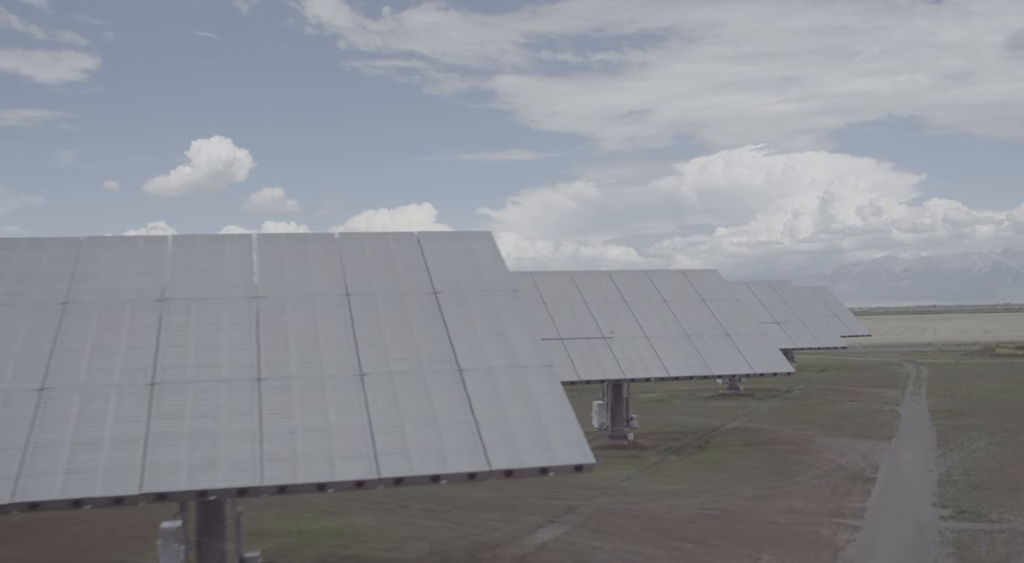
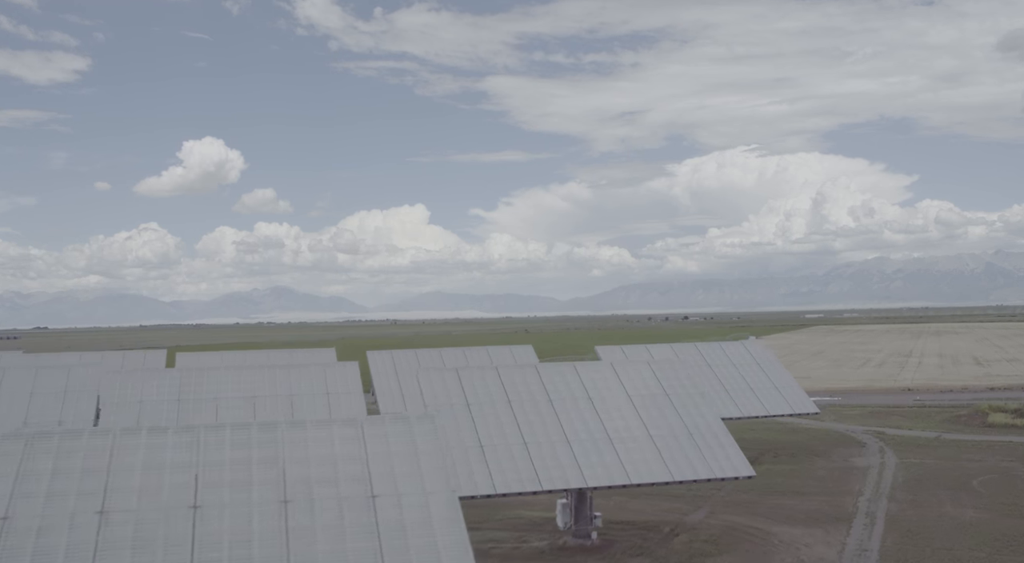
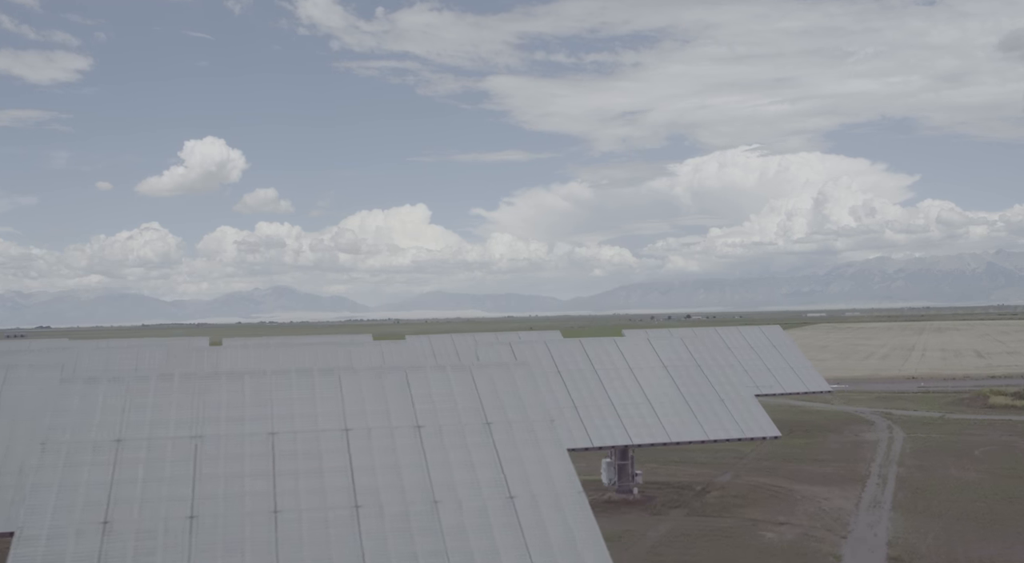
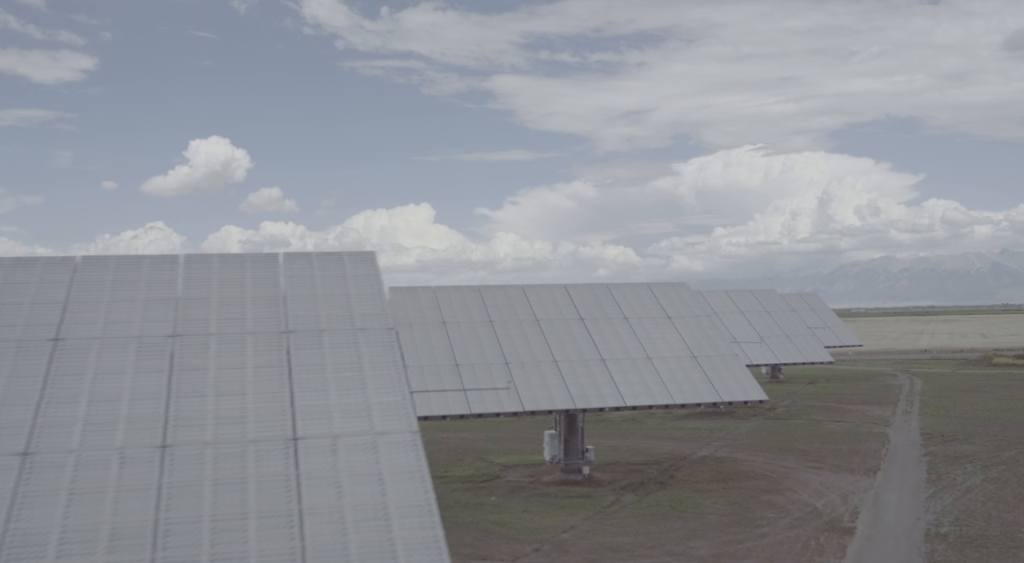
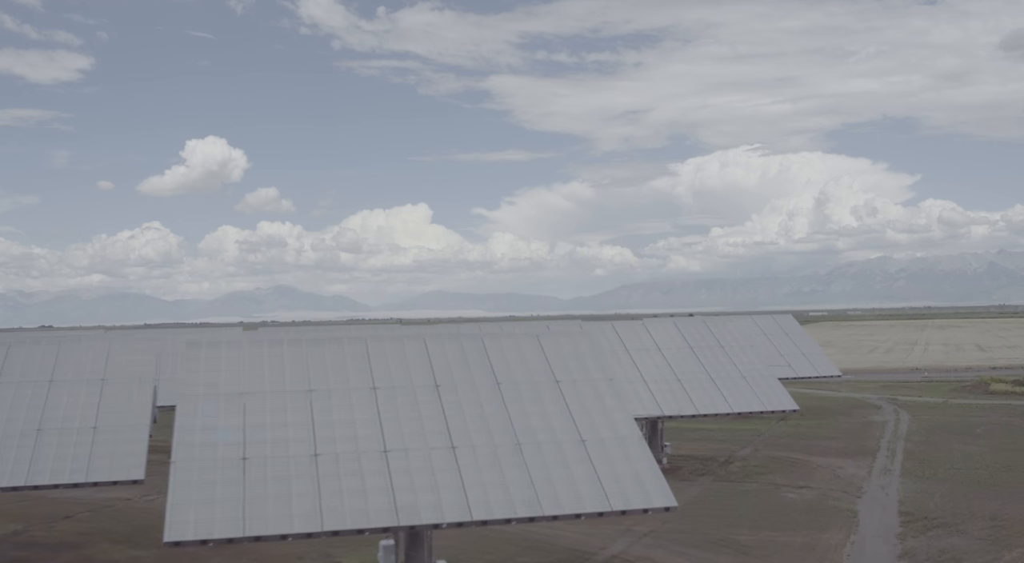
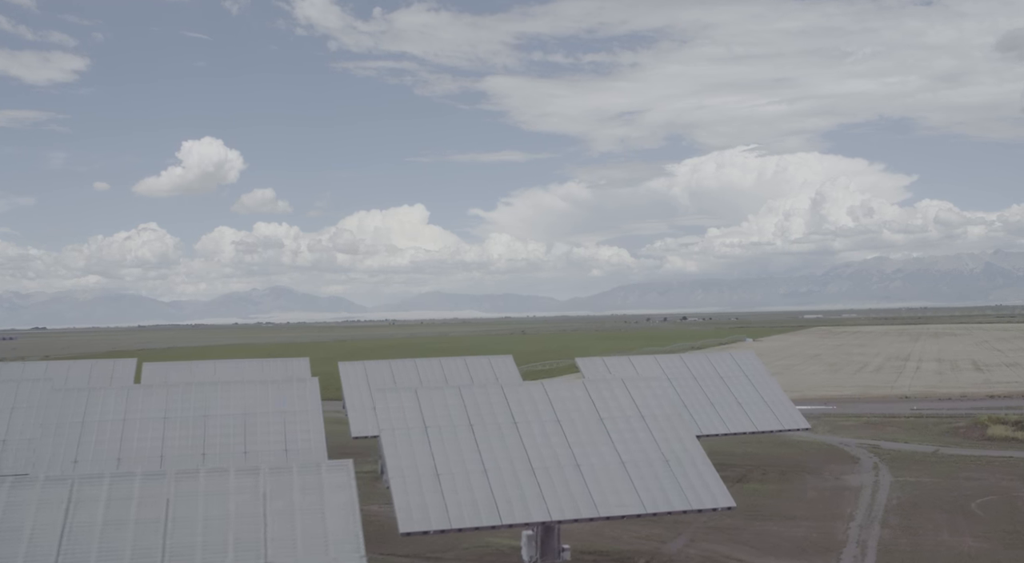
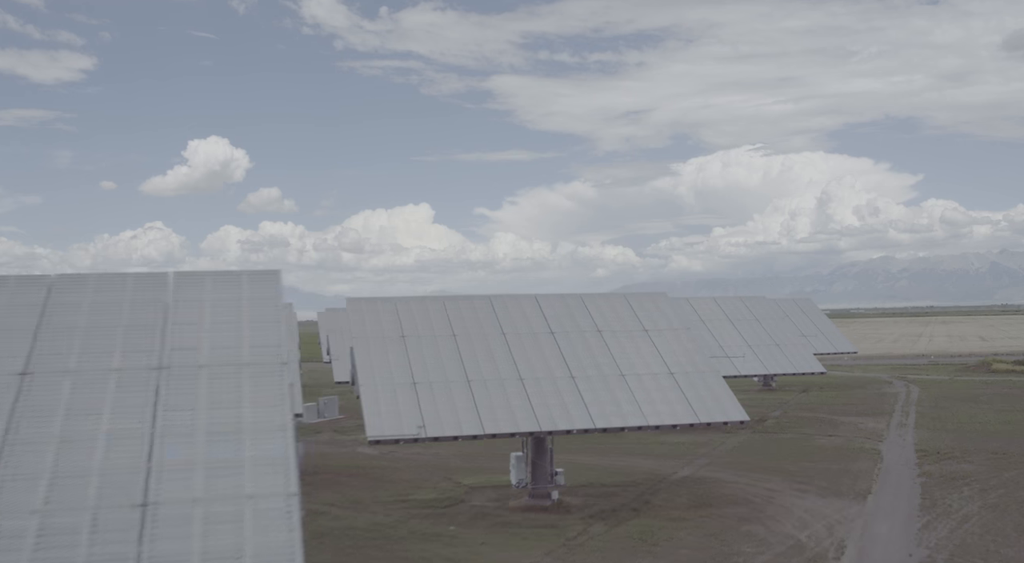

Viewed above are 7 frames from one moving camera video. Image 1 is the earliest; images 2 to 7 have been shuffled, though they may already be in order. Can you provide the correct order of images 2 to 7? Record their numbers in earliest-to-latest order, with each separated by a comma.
4, 7, 5, 3, 2, 6
